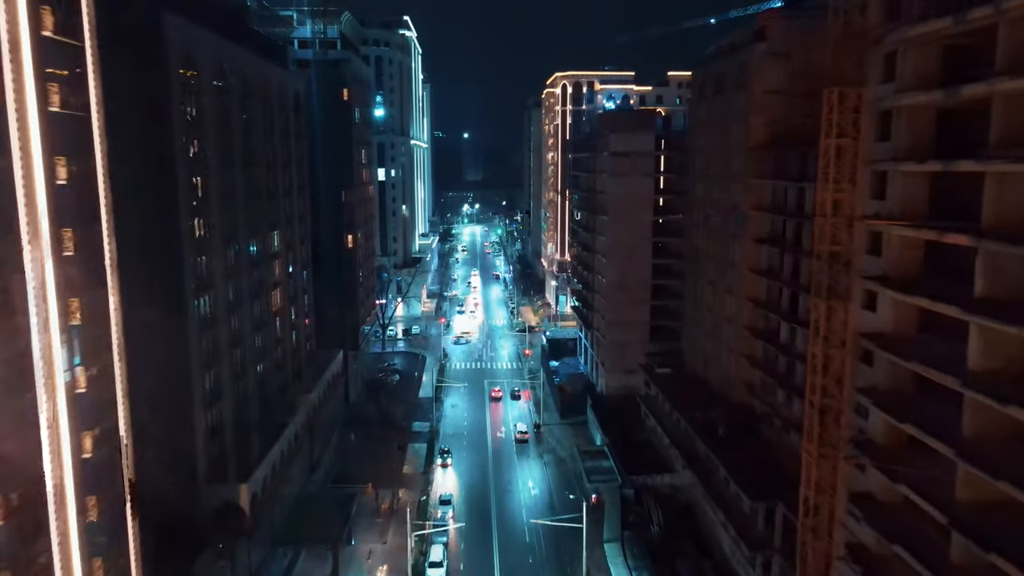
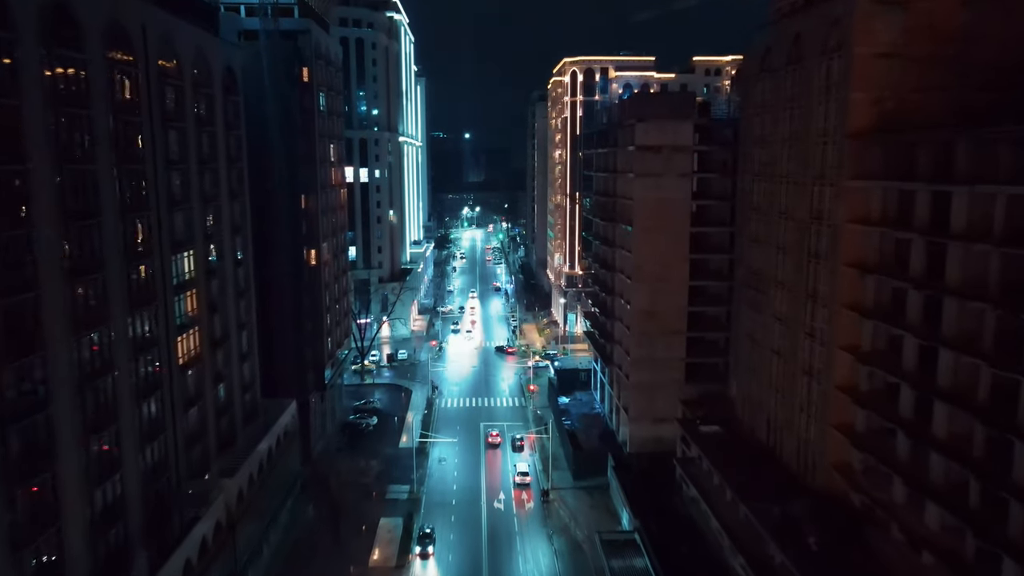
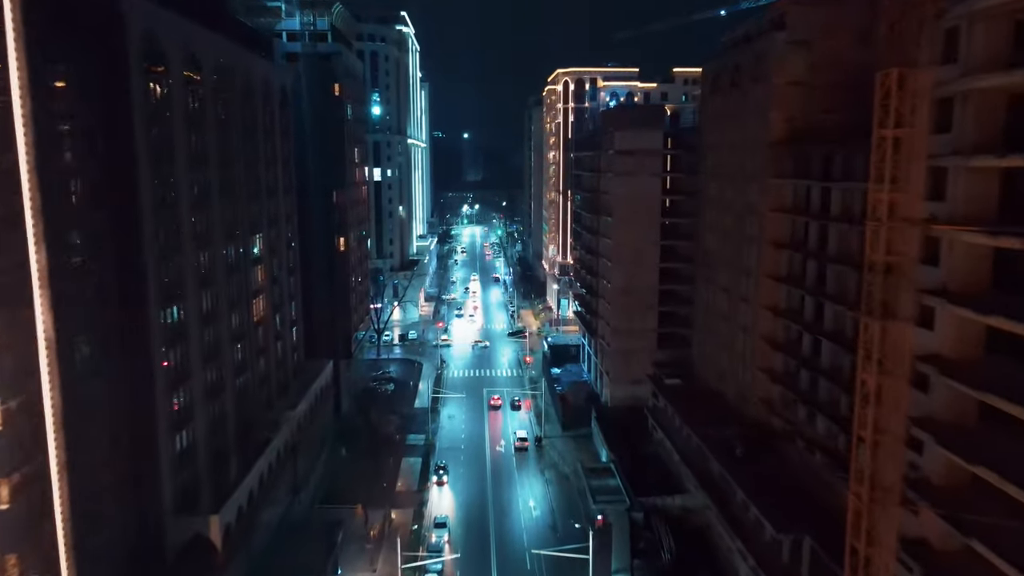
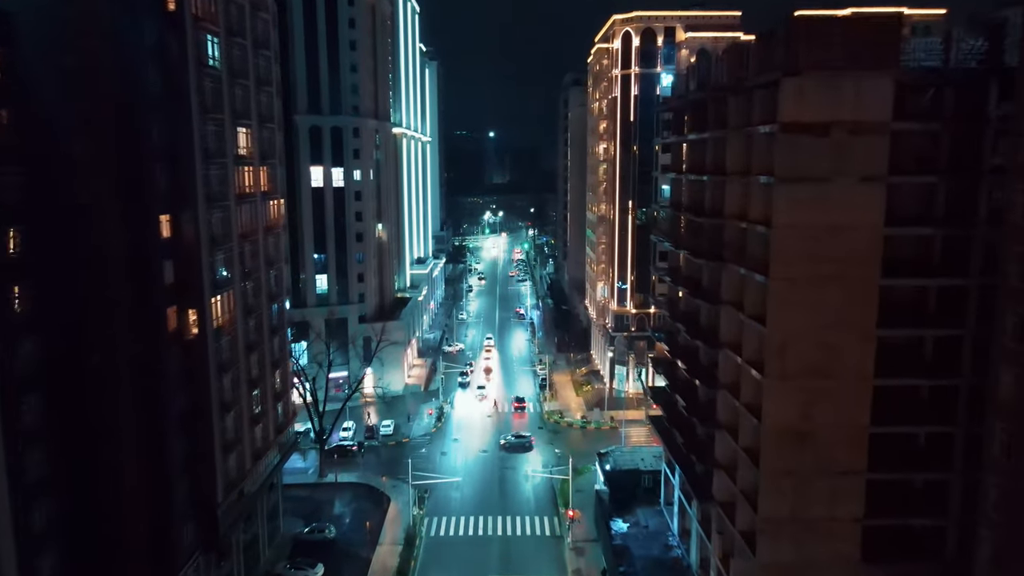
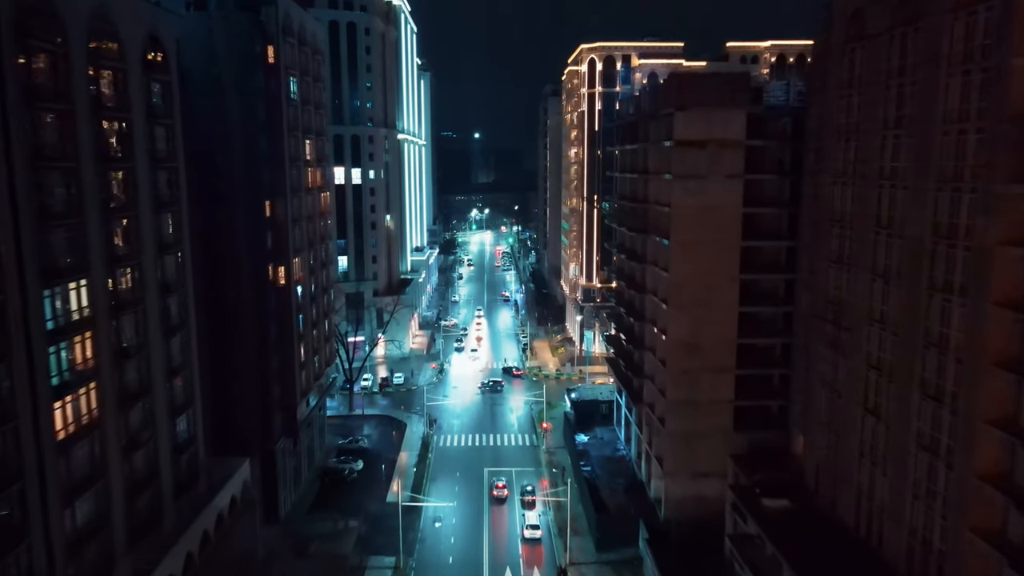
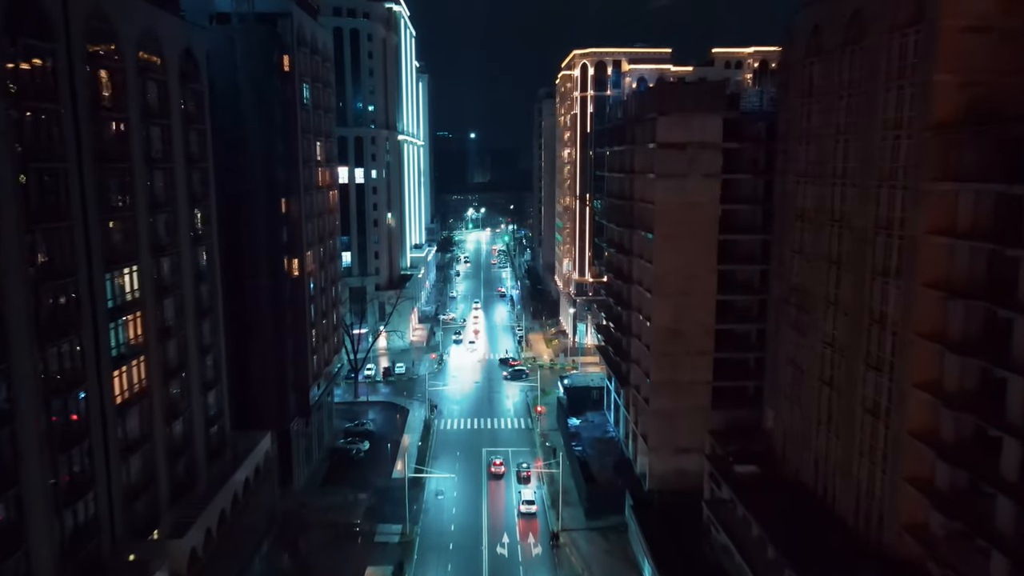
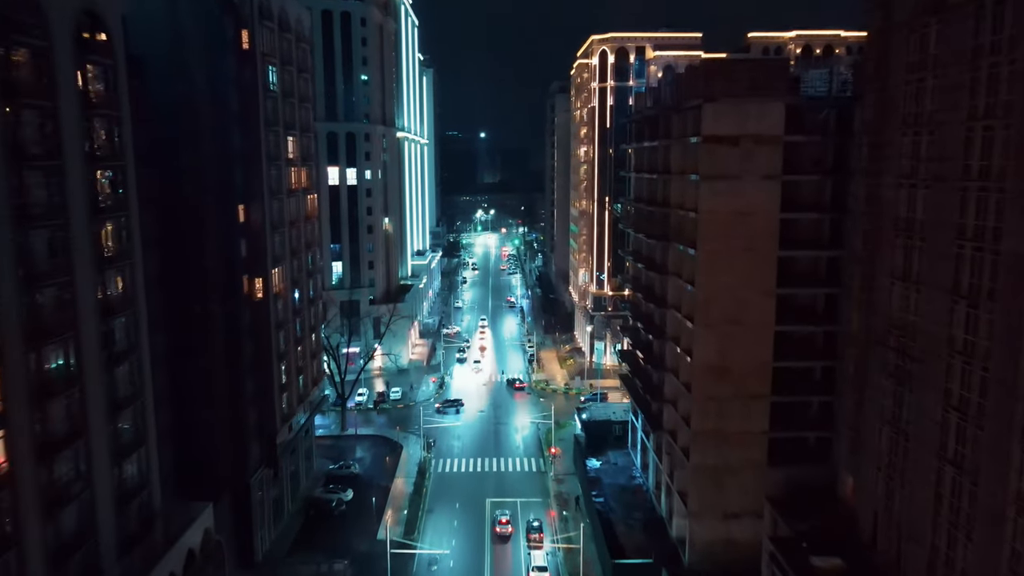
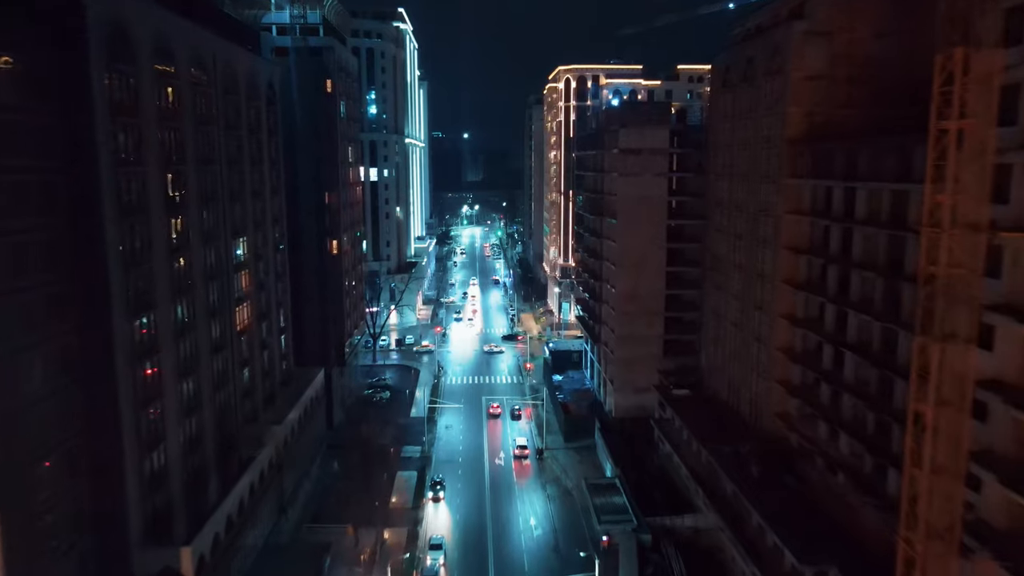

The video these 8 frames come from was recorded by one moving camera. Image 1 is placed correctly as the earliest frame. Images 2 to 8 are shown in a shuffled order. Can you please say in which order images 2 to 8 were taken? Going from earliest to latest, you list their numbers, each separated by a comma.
3, 8, 2, 6, 5, 7, 4
